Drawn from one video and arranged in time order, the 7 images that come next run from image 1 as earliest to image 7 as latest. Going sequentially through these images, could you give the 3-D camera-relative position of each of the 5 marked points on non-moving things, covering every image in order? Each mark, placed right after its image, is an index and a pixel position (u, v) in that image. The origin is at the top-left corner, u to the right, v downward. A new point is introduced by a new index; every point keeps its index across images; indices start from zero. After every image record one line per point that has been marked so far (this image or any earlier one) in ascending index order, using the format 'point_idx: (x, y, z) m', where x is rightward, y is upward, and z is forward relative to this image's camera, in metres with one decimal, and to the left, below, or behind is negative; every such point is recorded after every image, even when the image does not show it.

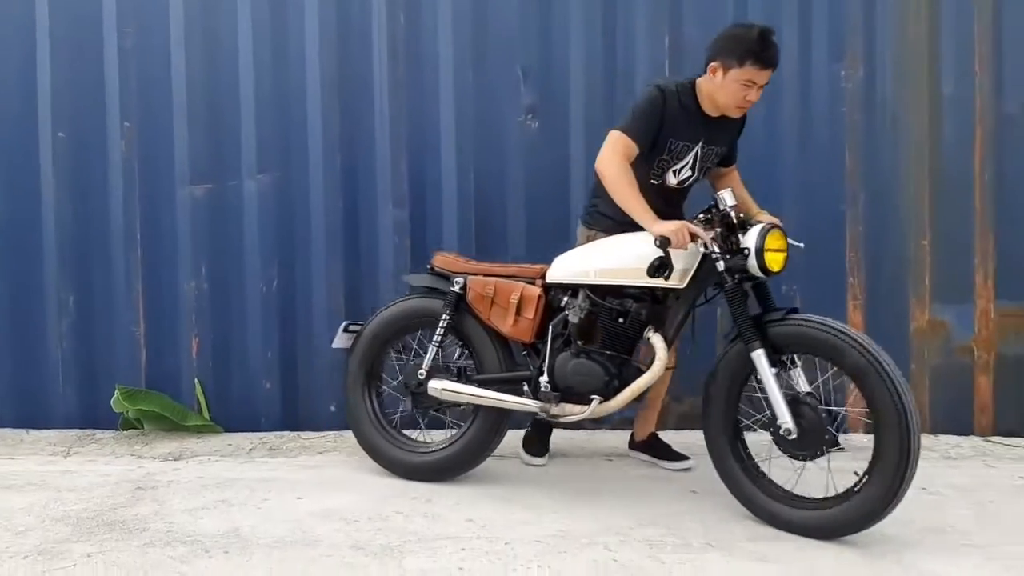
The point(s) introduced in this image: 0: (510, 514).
0: (0.0, -0.7, +3.0) m
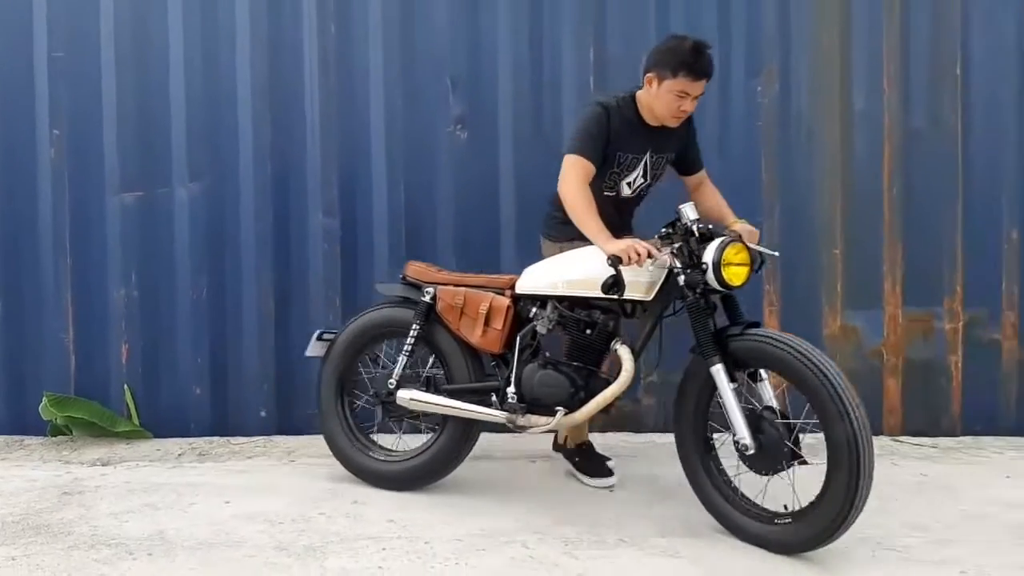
0: (-0.3, -0.7, +3.0) m
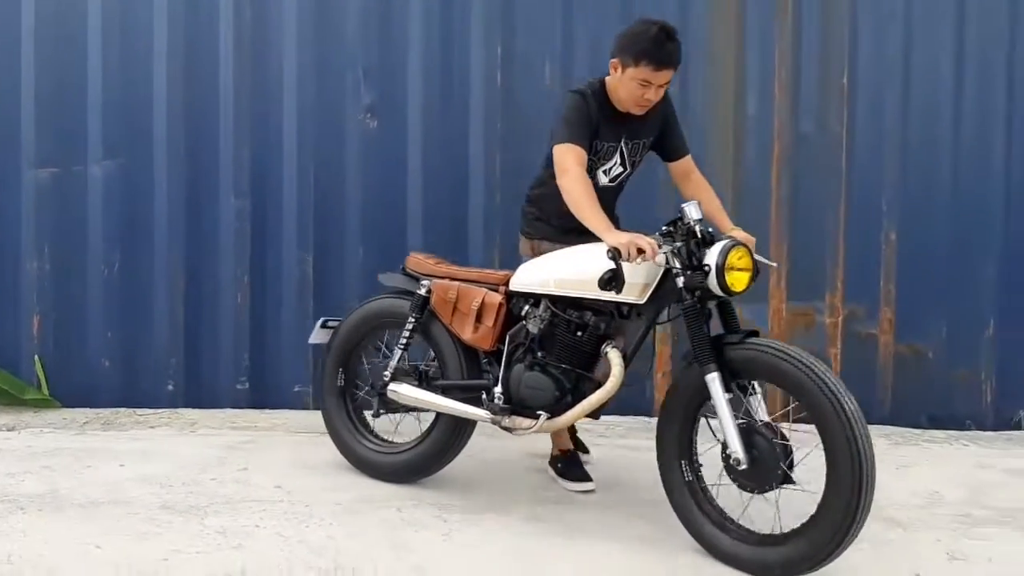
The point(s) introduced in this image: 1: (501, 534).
0: (-0.7, -0.7, +3.2) m
1: (0.0, -0.7, +2.9) m
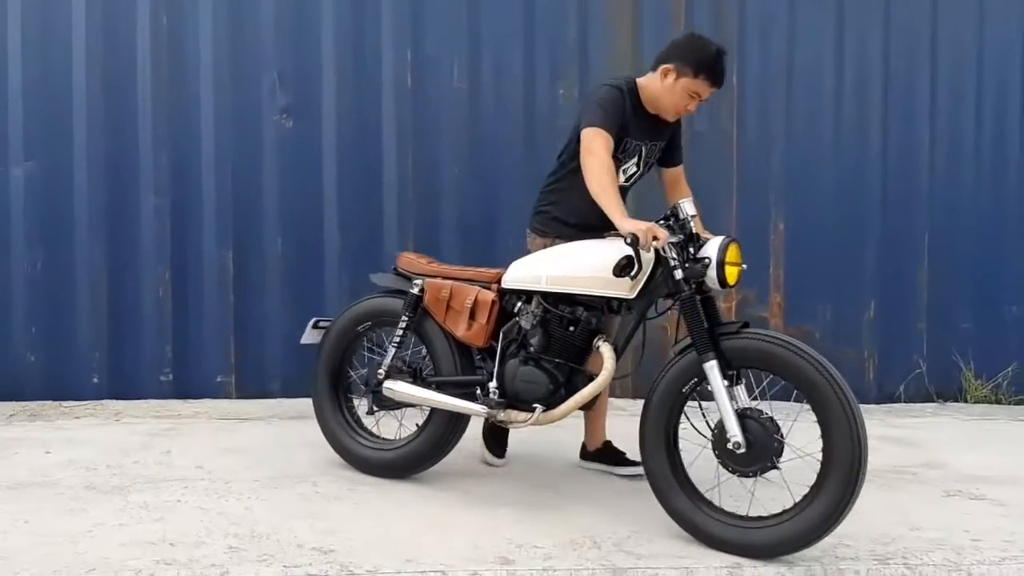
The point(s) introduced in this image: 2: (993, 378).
0: (-1.0, -0.6, +3.4) m
1: (-0.3, -0.7, +3.1) m
2: (+2.6, -0.5, +5.1) m
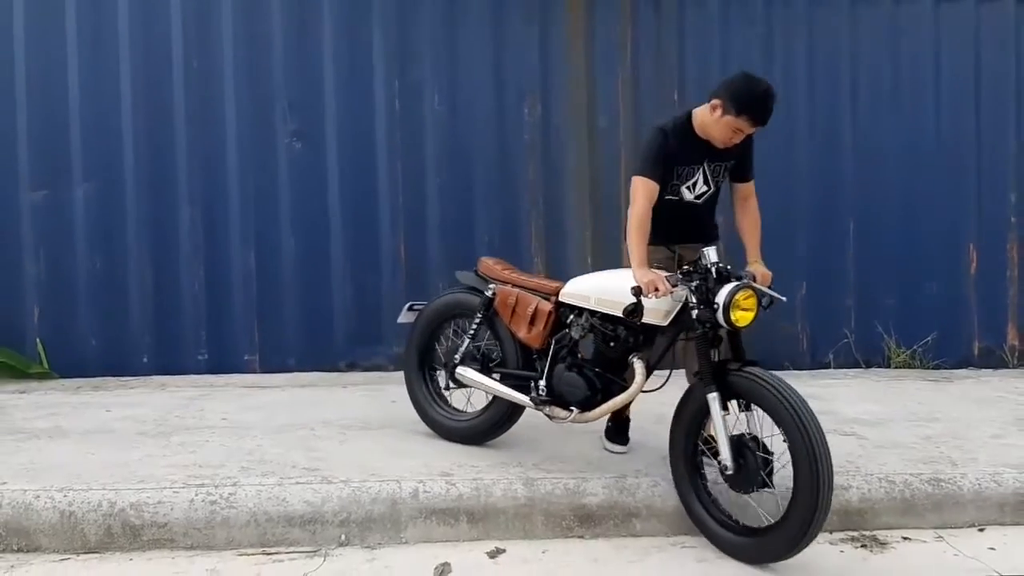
0: (-1.2, -0.6, +4.3) m
1: (-0.5, -0.6, +4.0) m
2: (+2.5, -0.3, +5.8) m
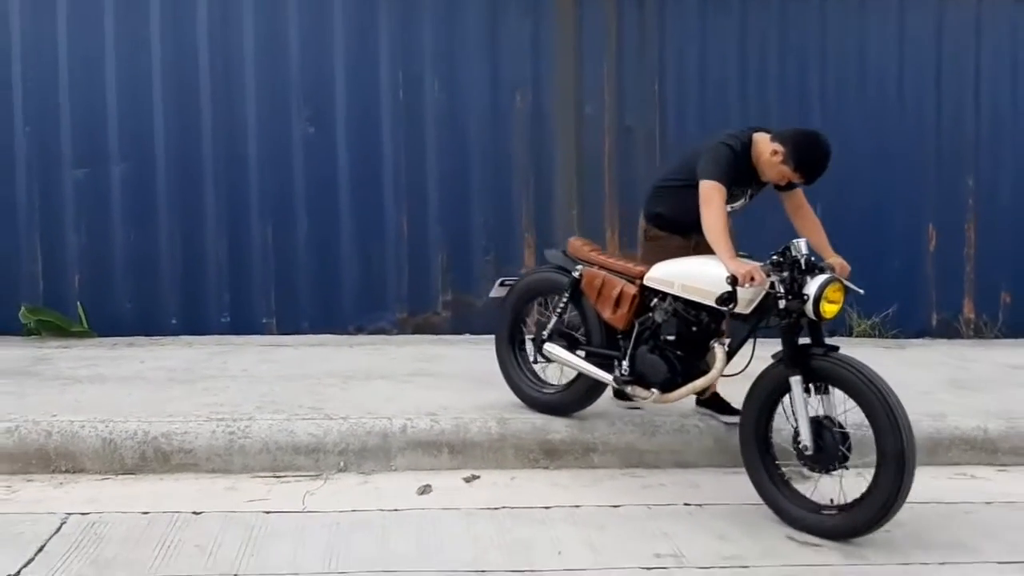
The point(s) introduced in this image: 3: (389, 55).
0: (-1.3, -0.4, +4.9) m
1: (-0.6, -0.5, +4.5) m
2: (+2.4, -0.2, +6.3) m
3: (-0.8, +1.5, +5.9) m
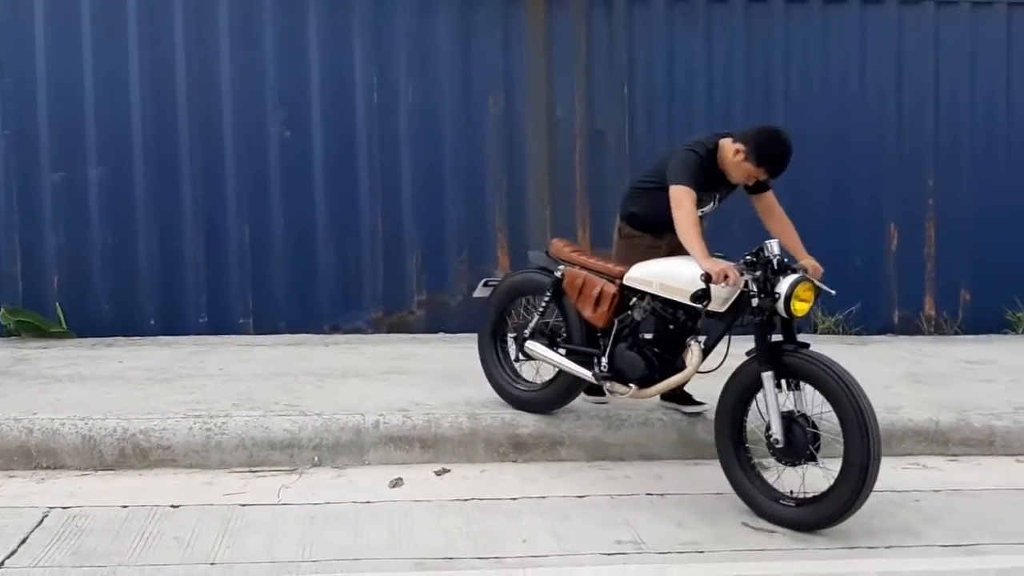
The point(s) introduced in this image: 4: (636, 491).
0: (-1.4, -0.4, +5.0) m
1: (-0.8, -0.5, +4.7) m
2: (+2.2, -0.2, +6.5) m
3: (-0.9, +1.5, +6.0) m
4: (+0.5, -0.8, +3.8) m
